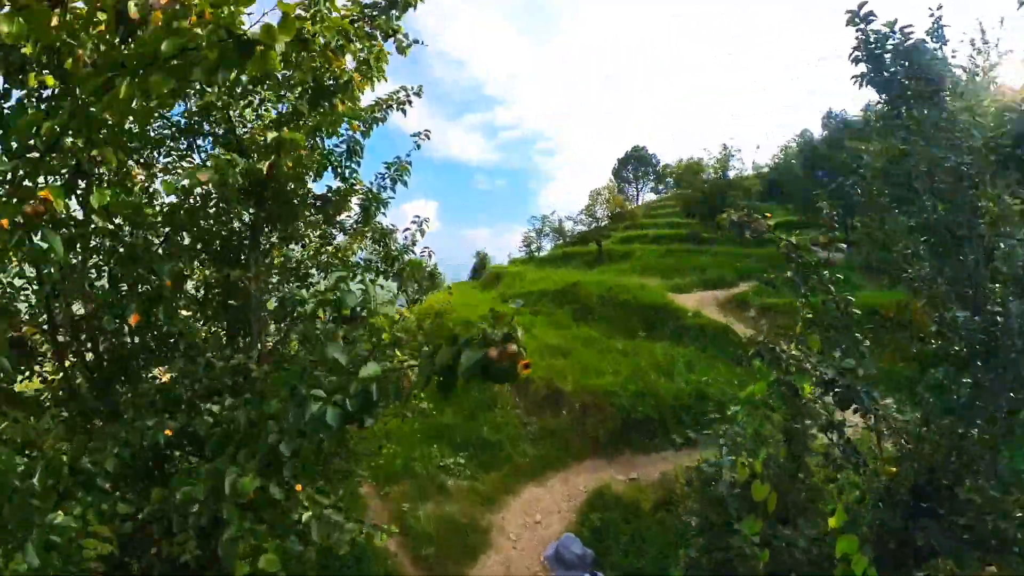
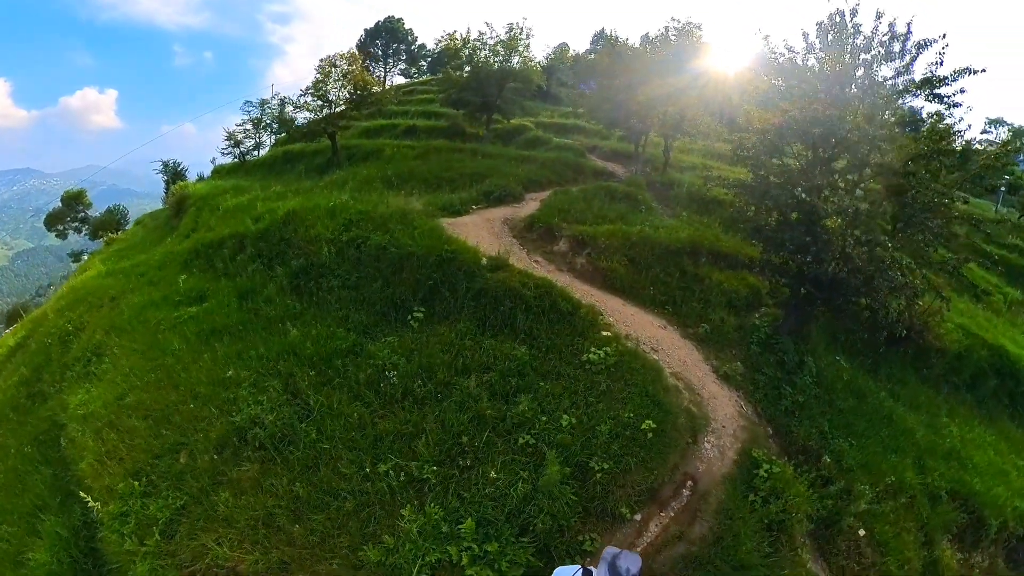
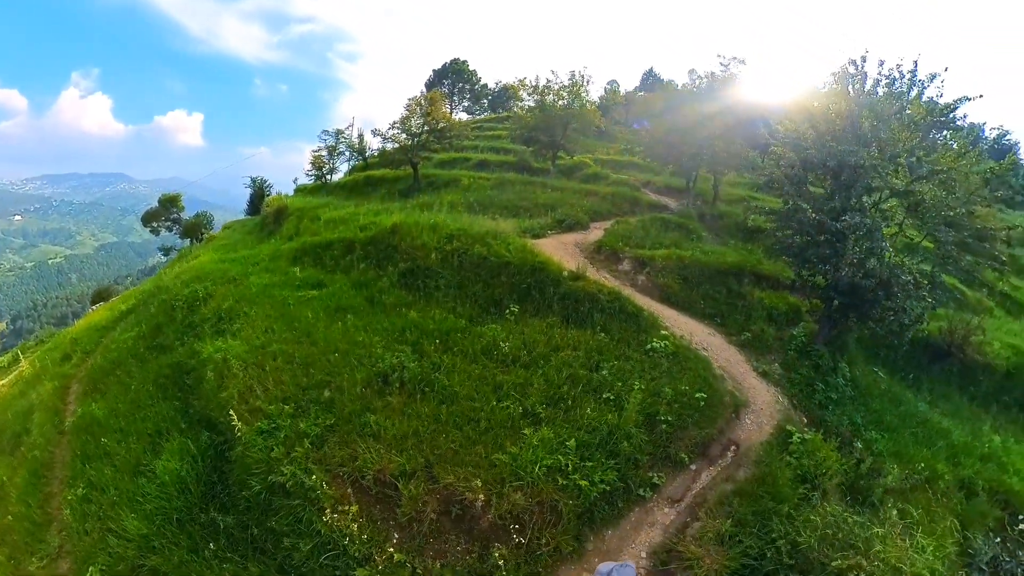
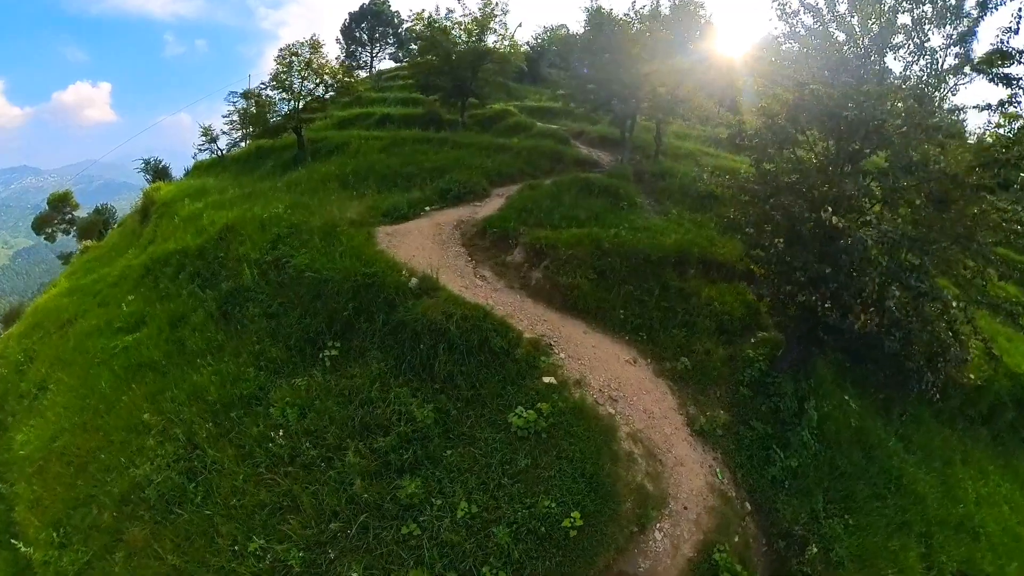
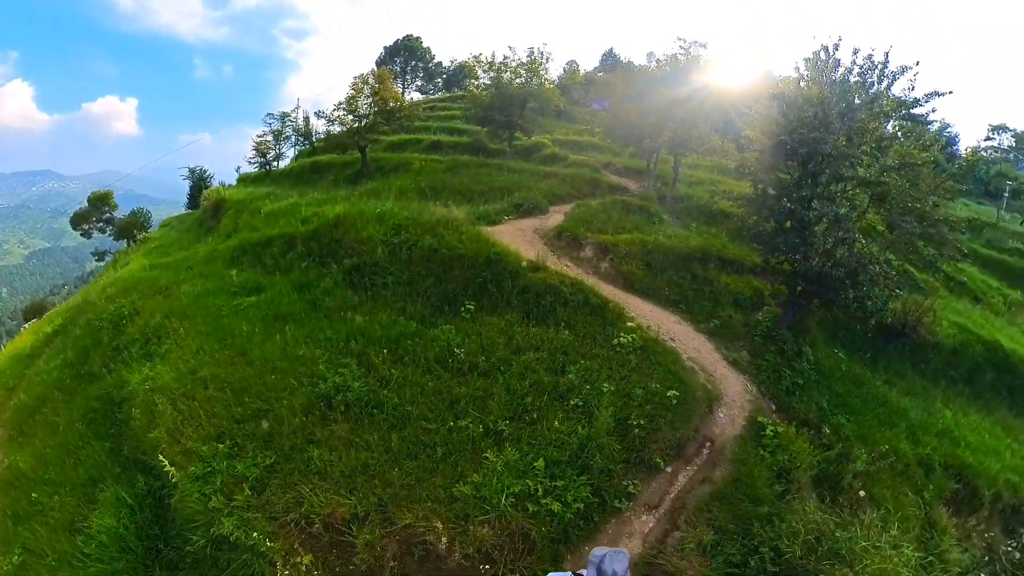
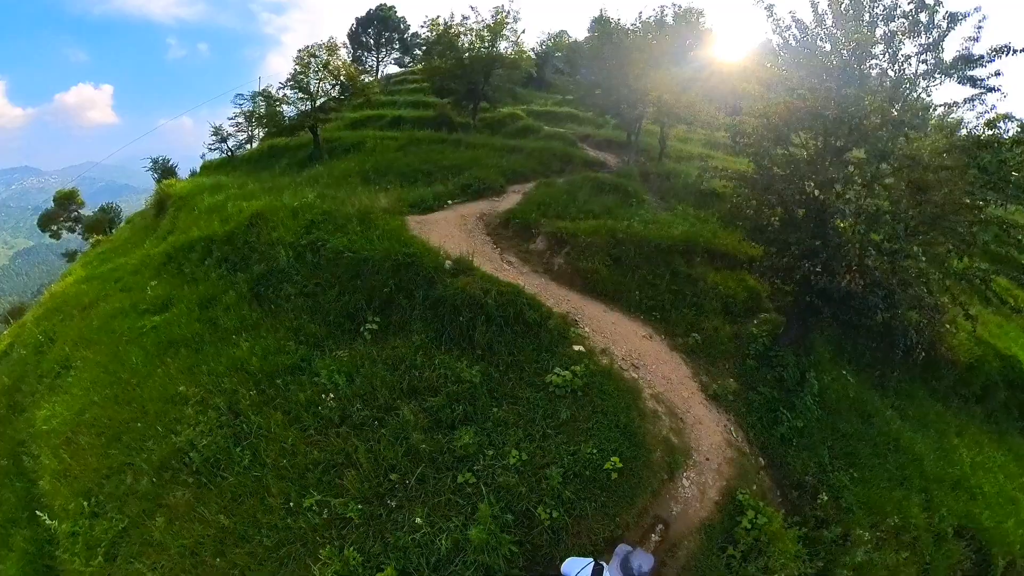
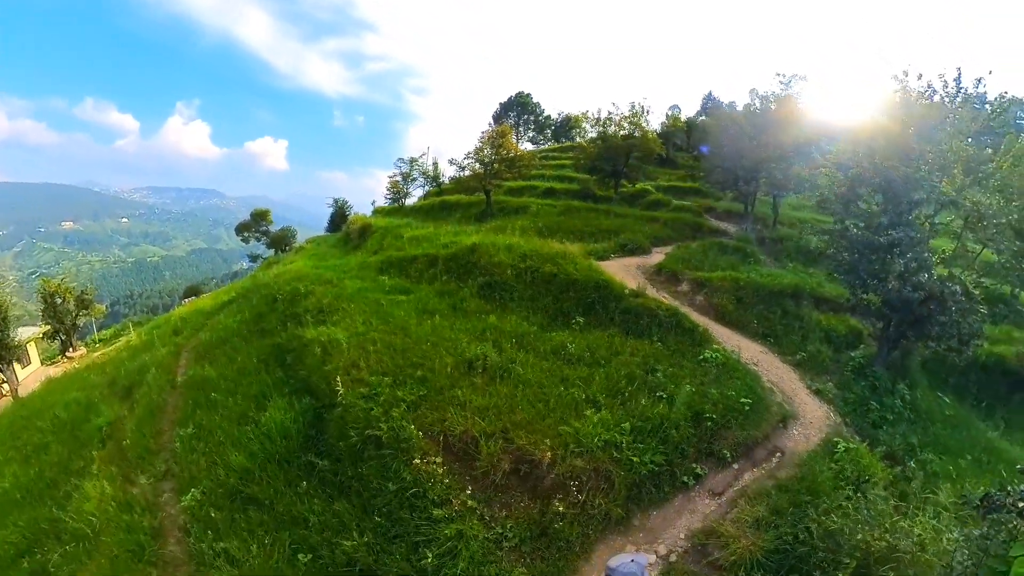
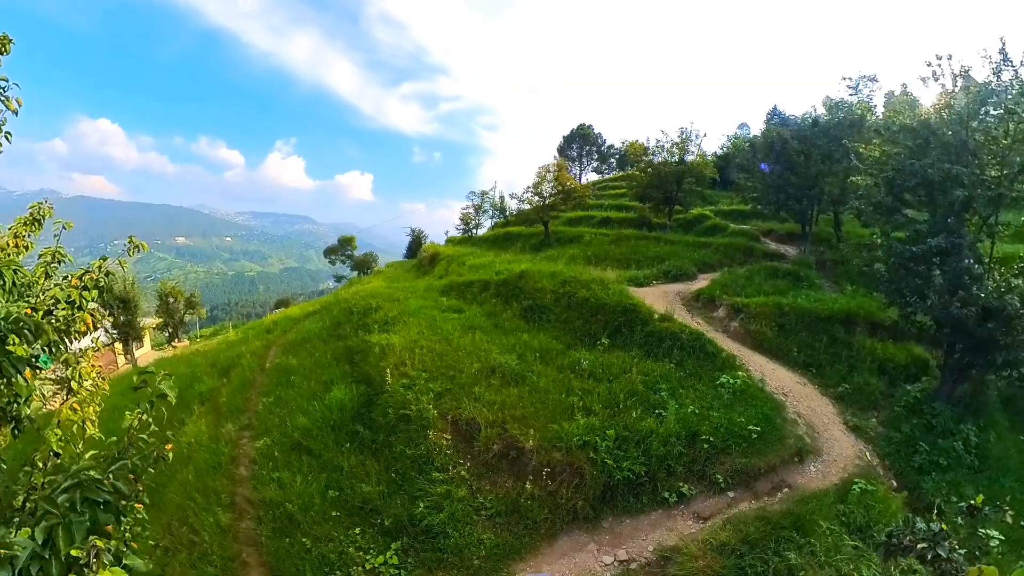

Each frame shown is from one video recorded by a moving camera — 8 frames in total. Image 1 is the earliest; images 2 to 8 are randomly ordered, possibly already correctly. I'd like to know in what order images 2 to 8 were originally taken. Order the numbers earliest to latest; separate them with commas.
8, 7, 3, 5, 2, 6, 4
